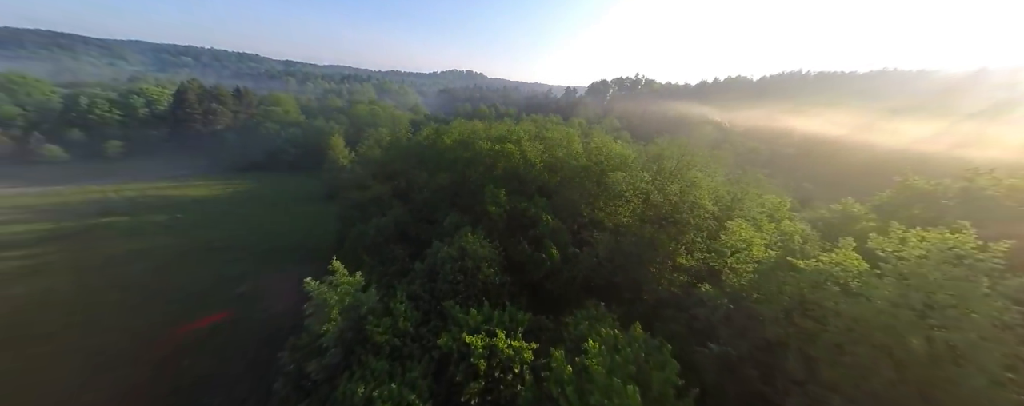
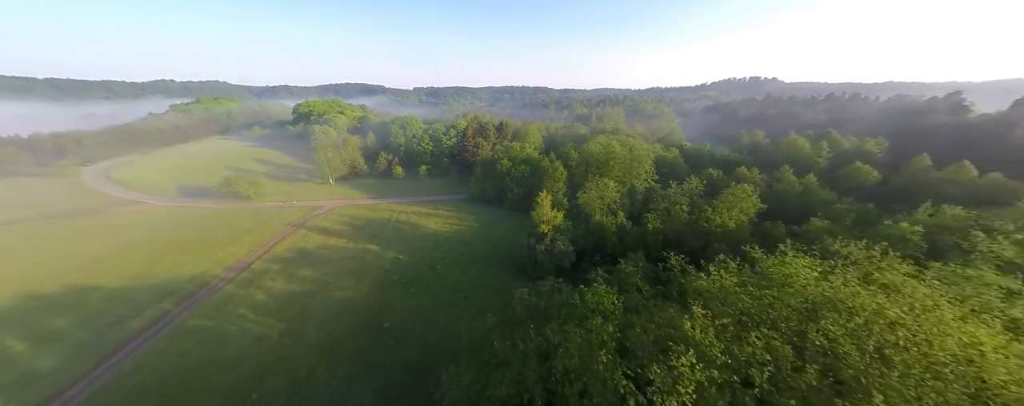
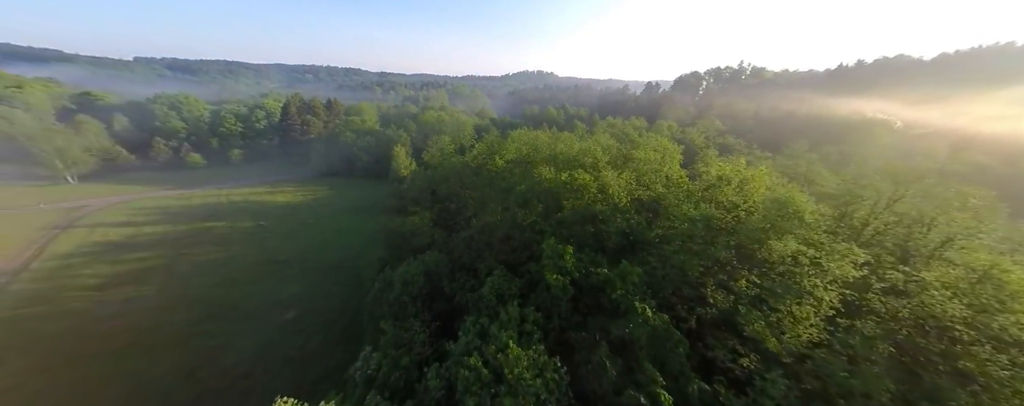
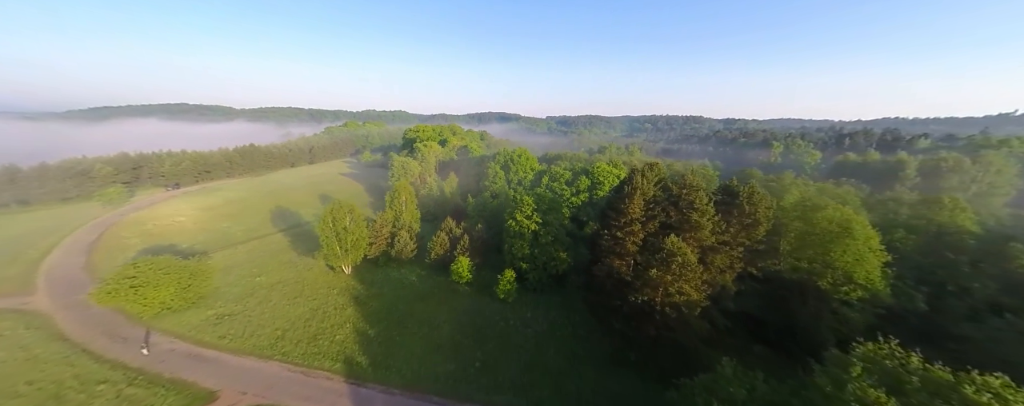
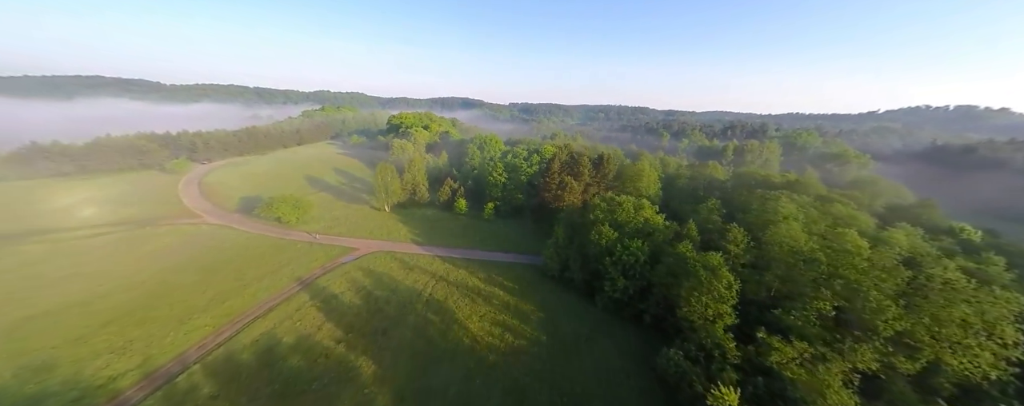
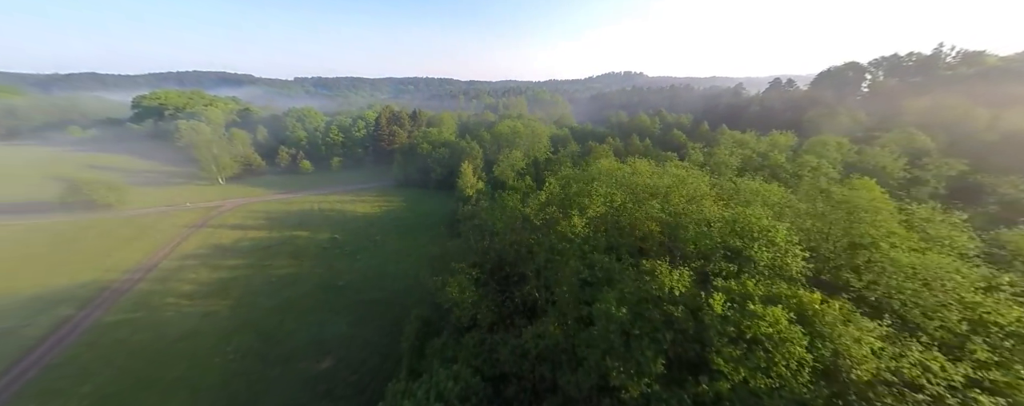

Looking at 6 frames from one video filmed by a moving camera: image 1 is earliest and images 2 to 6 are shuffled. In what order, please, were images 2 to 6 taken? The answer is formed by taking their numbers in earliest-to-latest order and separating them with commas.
3, 6, 2, 5, 4
